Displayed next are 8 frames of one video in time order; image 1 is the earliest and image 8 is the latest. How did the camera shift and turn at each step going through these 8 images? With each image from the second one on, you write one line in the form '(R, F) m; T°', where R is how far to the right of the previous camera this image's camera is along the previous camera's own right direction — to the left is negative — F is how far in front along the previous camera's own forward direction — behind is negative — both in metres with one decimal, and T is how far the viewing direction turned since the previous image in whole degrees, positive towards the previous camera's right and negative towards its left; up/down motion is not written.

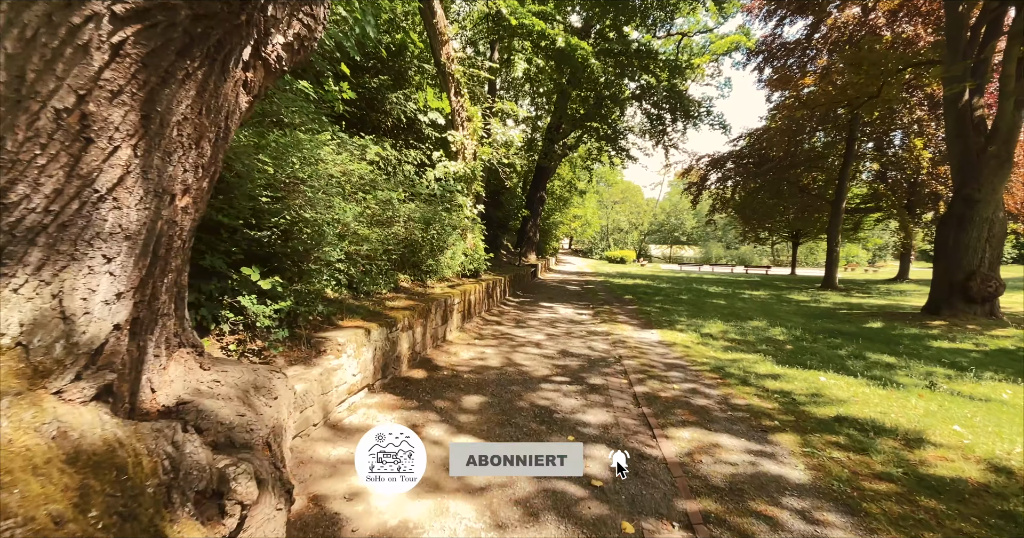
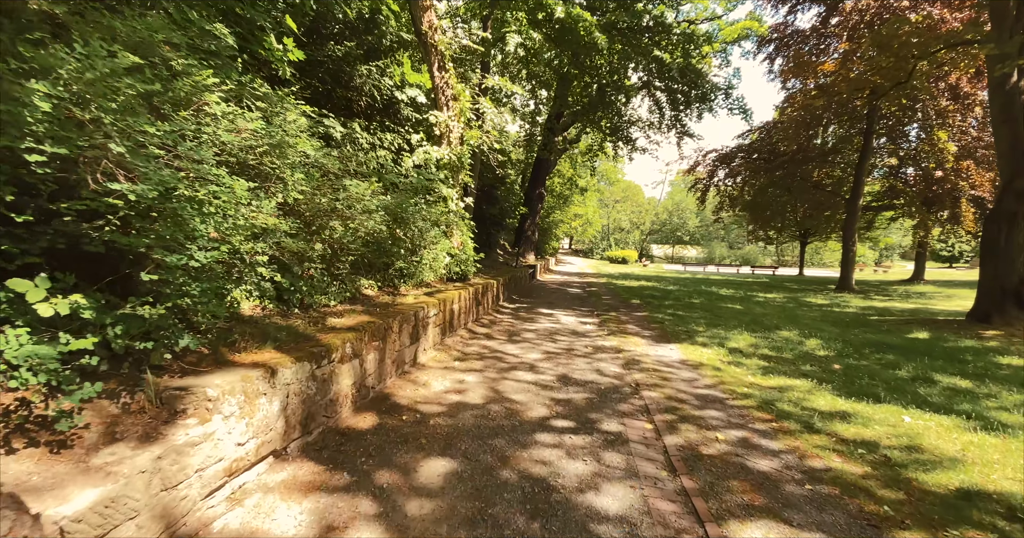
(+0.1, +1.4) m; 0°
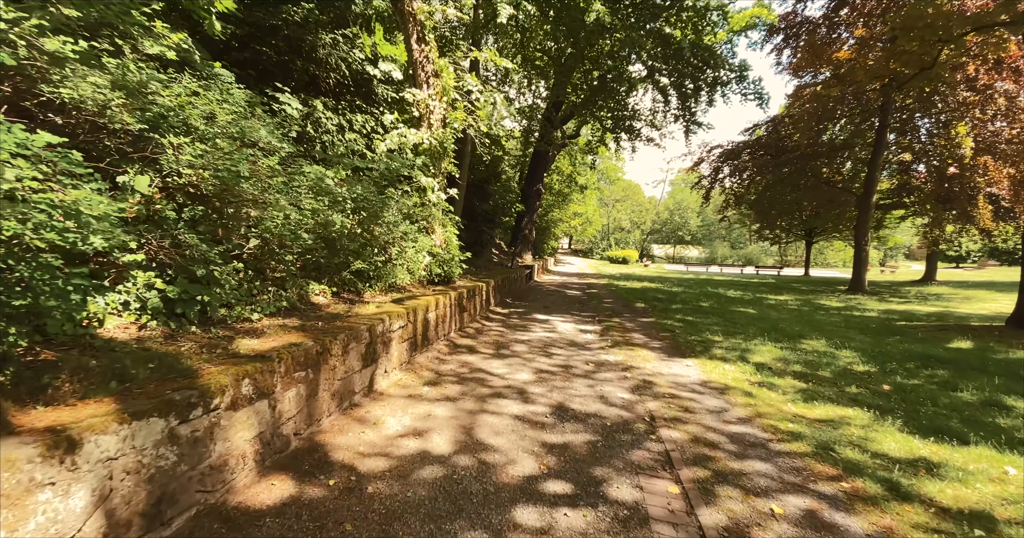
(+0.2, +1.1) m; 0°
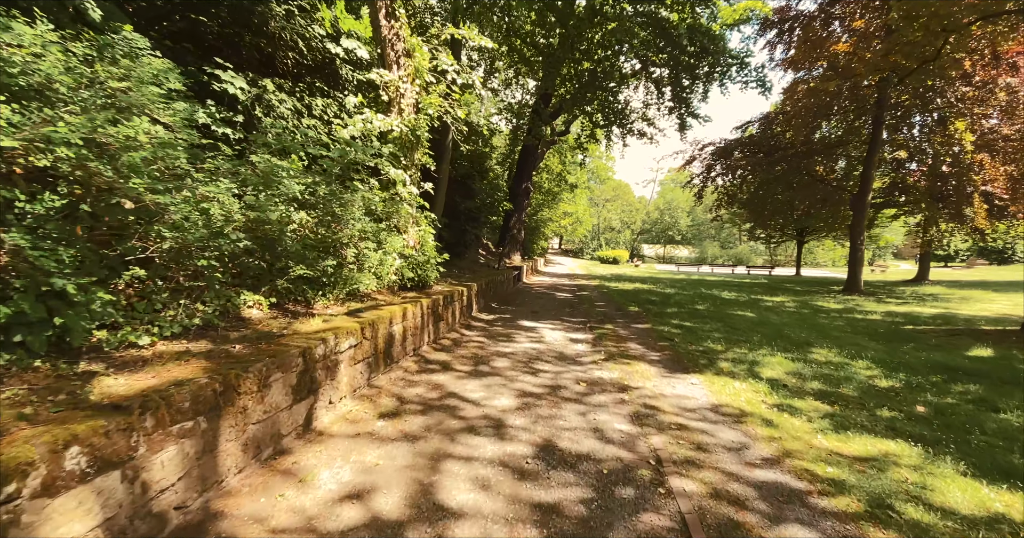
(+0.1, +0.8) m; +1°
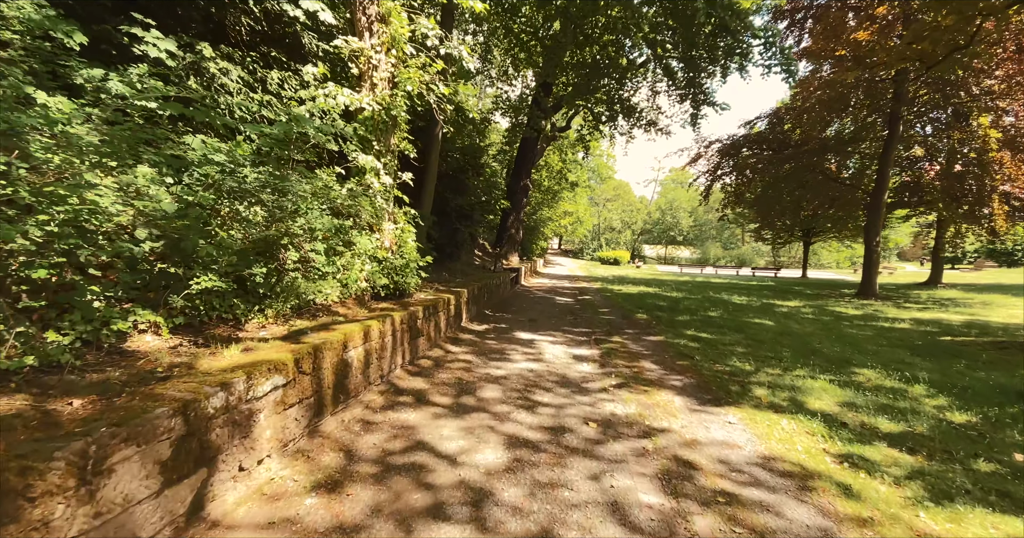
(+0.1, +1.0) m; 0°
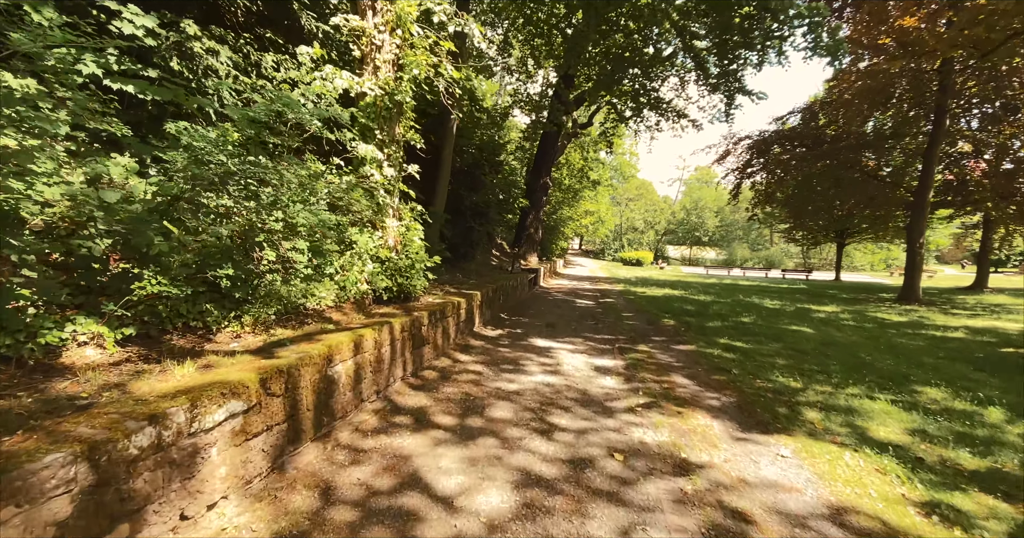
(+0.1, +0.5) m; -2°
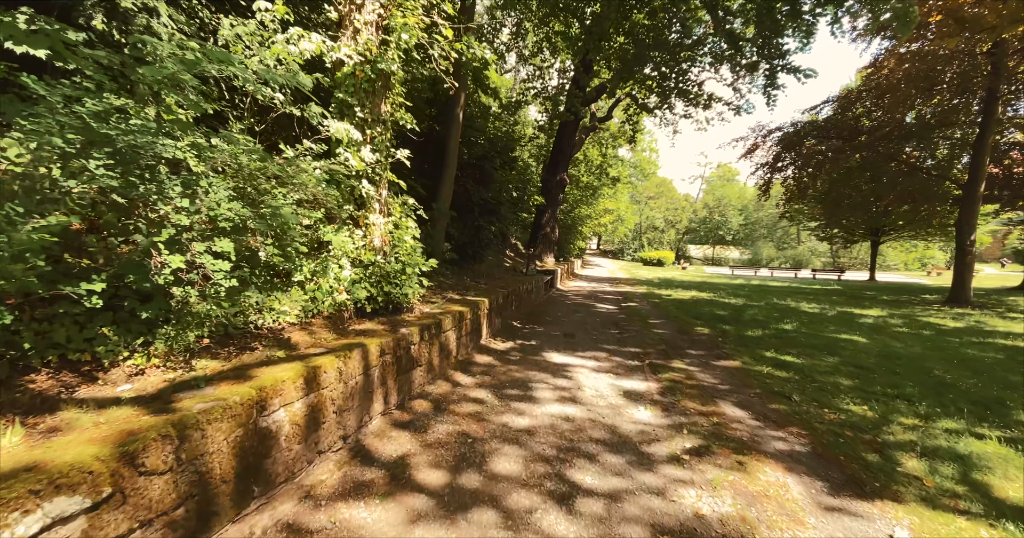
(+0.1, +0.9) m; -2°
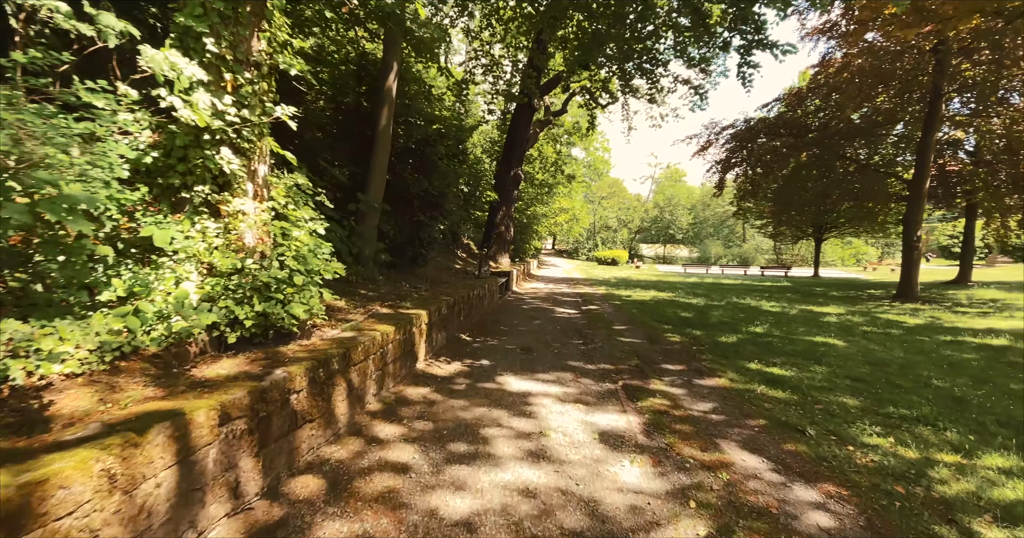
(+0.1, +1.1) m; +5°
